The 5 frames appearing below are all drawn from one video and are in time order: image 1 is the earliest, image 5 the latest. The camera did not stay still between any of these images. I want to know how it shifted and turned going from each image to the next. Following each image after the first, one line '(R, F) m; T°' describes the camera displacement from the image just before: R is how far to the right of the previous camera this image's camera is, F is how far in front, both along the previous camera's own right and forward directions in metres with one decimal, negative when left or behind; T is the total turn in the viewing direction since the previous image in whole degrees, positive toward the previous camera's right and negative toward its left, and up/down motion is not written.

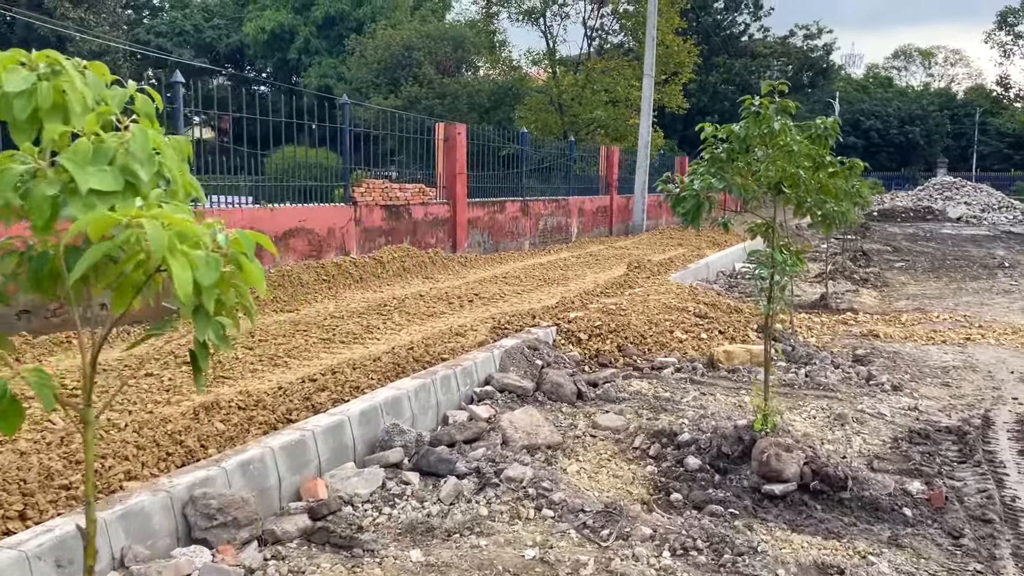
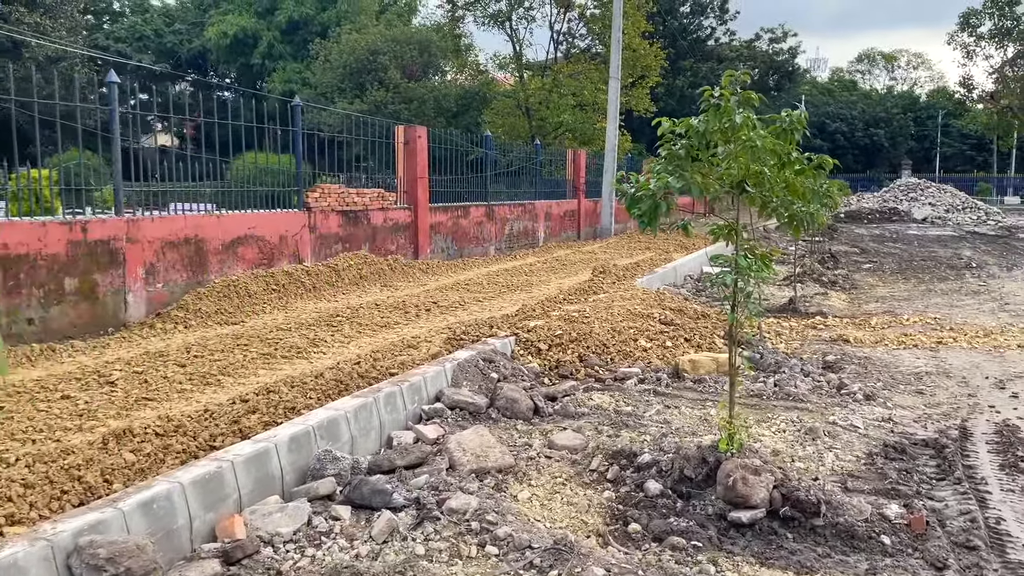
(+0.1, +0.4) m; +2°
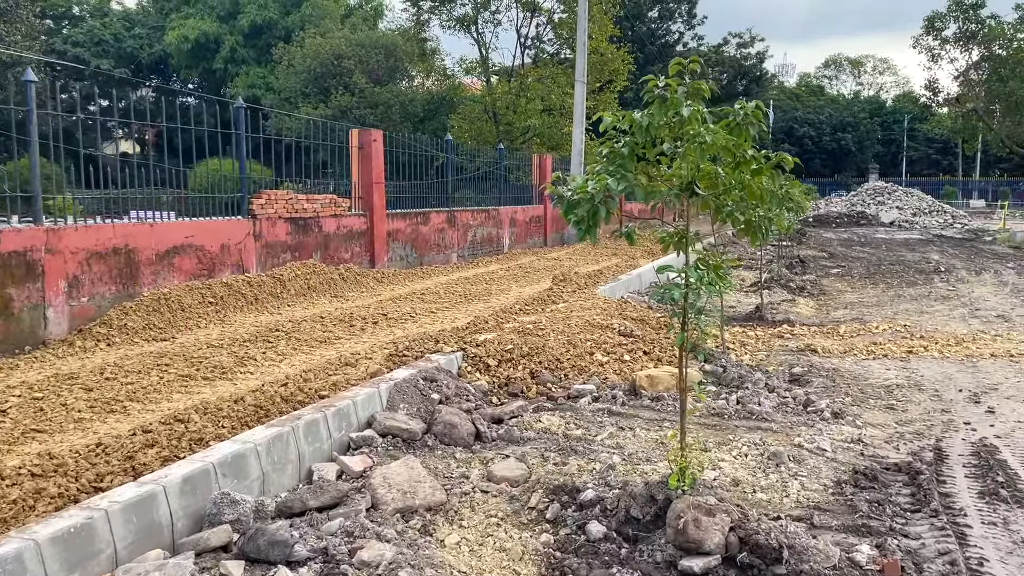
(+0.2, +0.4) m; +2°
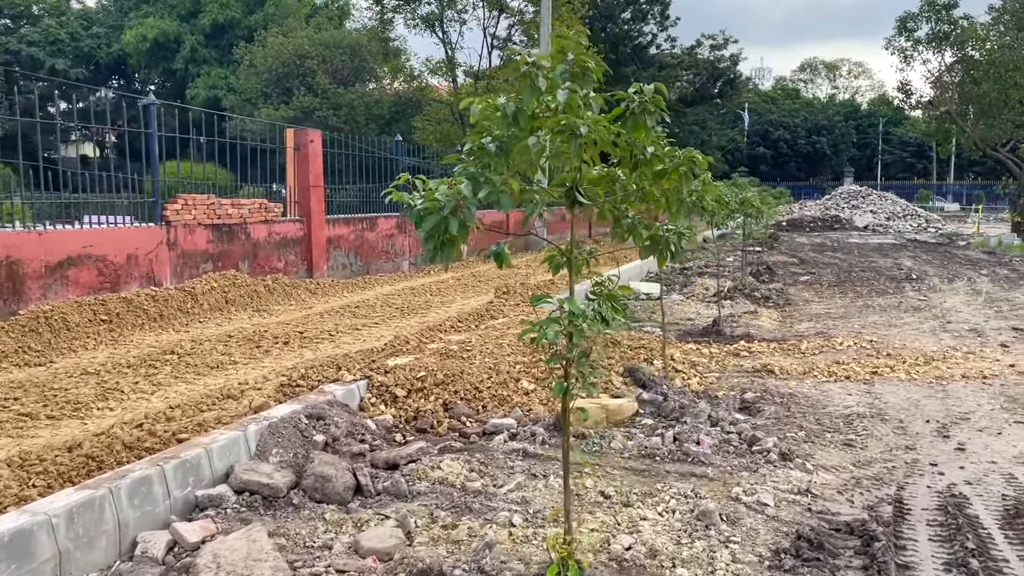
(+0.4, +0.7) m; +1°
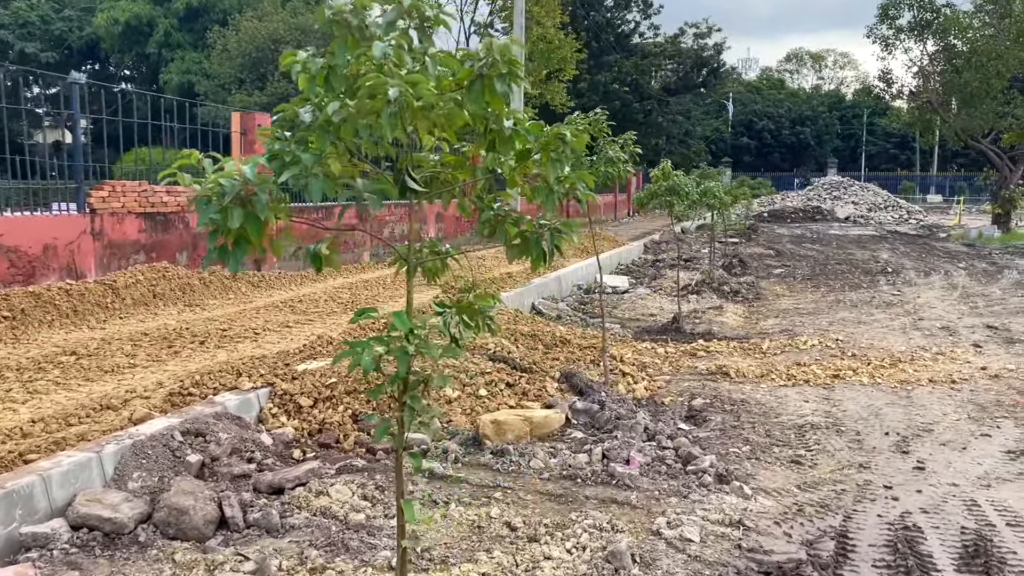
(+0.4, +0.5) m; +1°
